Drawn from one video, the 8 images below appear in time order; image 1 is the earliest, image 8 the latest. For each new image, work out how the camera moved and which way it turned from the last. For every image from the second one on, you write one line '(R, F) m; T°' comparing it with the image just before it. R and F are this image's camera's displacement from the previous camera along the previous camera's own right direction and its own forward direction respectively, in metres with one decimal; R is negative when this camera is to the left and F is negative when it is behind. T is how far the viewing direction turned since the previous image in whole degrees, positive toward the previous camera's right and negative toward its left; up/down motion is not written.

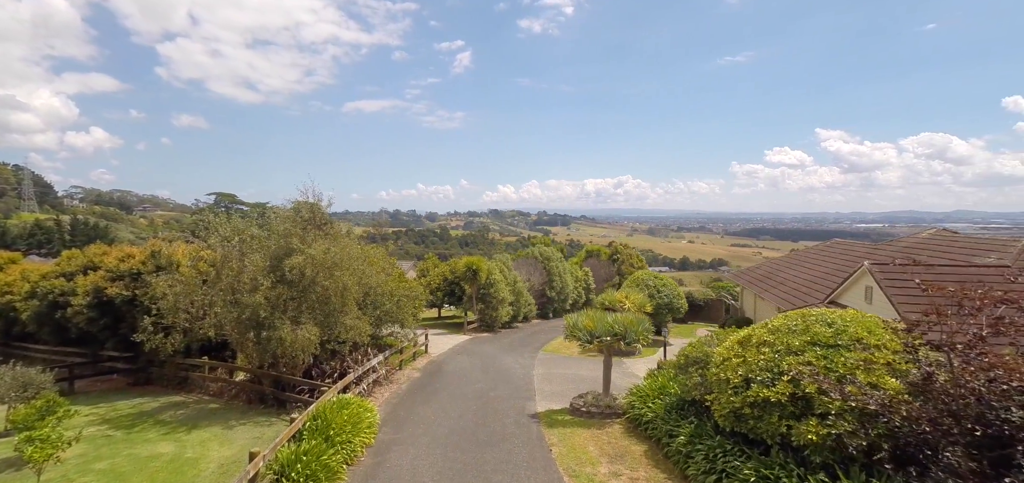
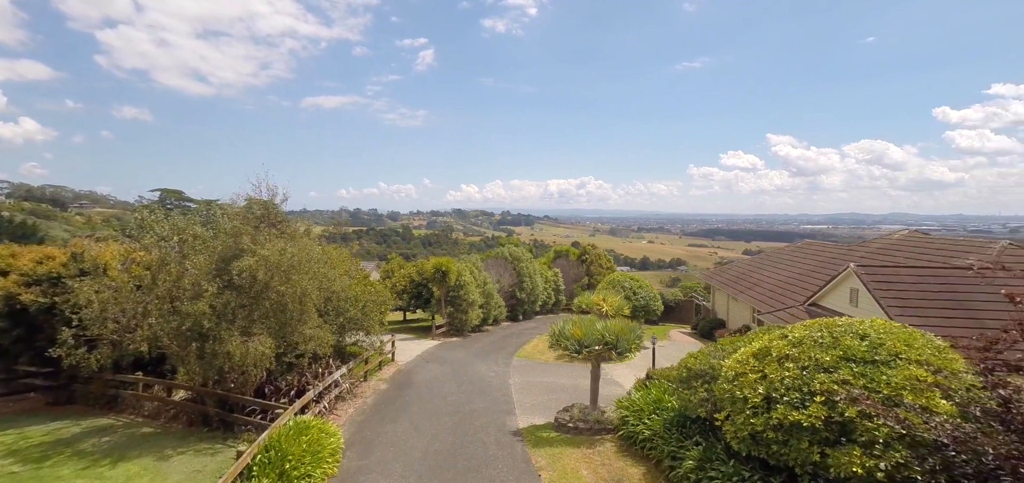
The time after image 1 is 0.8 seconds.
(-0.3, +0.9) m; +4°
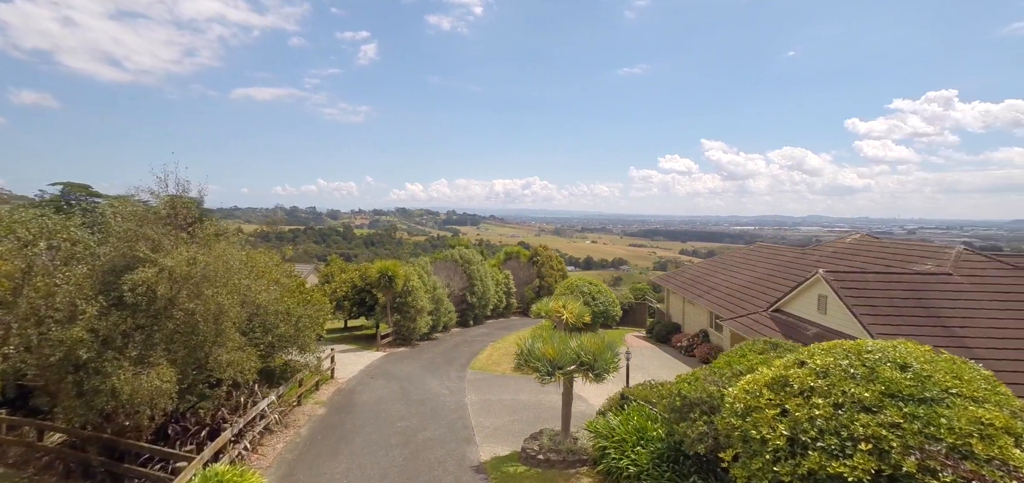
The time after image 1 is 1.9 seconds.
(-0.3, +1.2) m; +6°
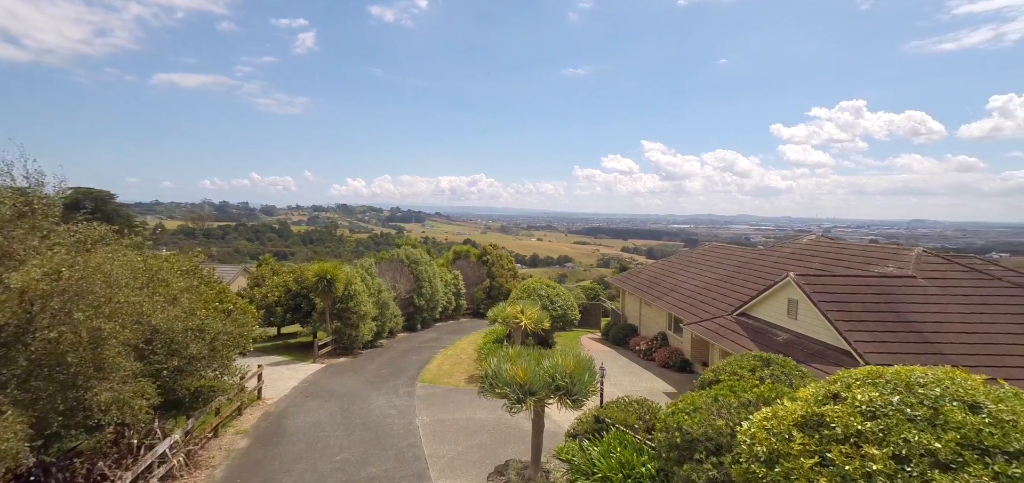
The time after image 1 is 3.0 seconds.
(-0.3, +1.2) m; +6°
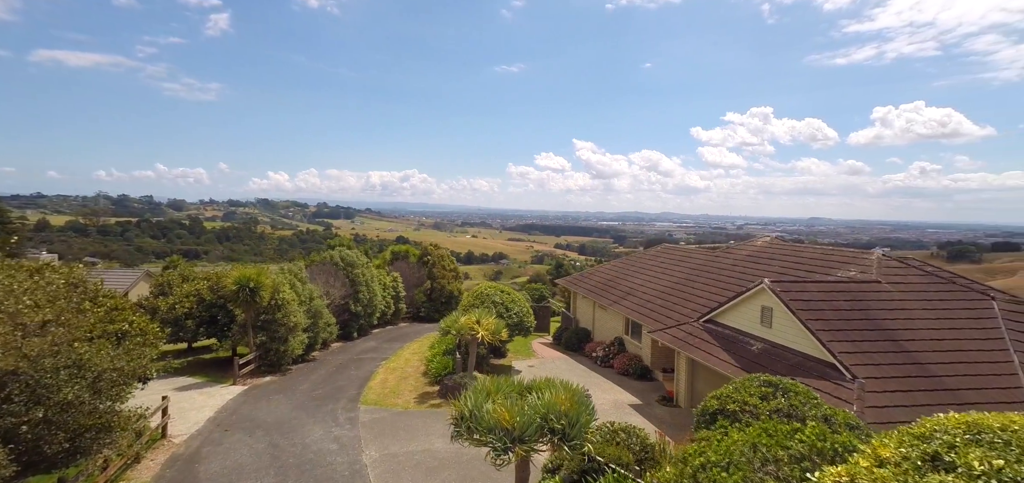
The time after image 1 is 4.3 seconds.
(-0.6, +1.3) m; +8°
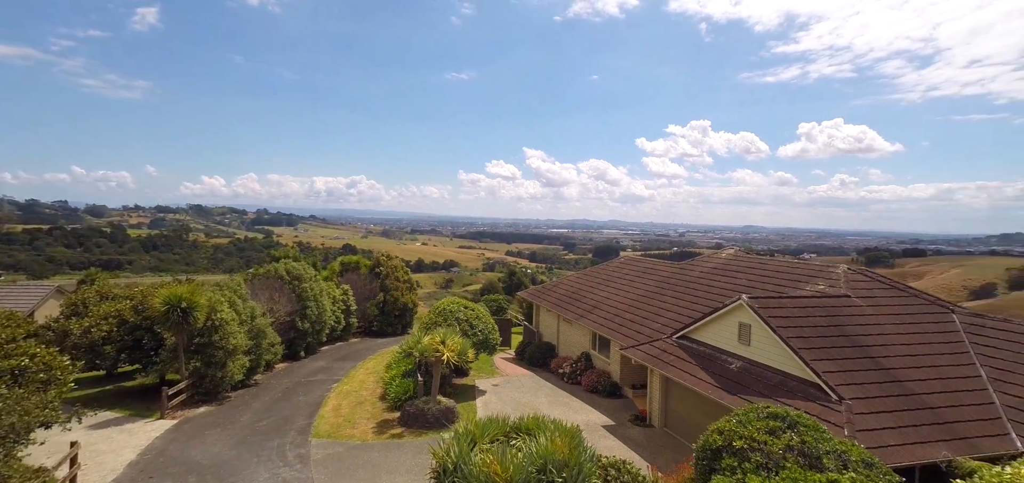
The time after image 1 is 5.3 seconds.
(-0.4, +0.8) m; +6°
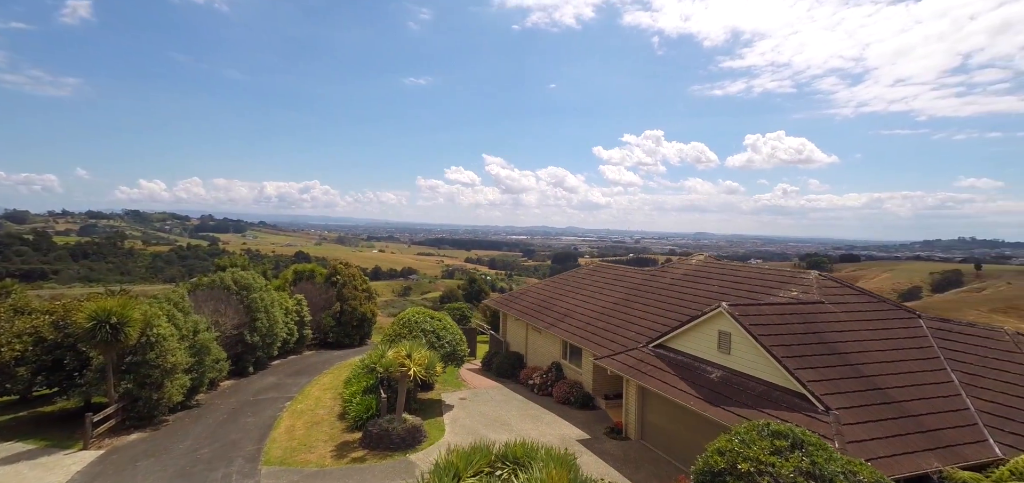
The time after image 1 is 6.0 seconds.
(-0.3, +0.7) m; +5°
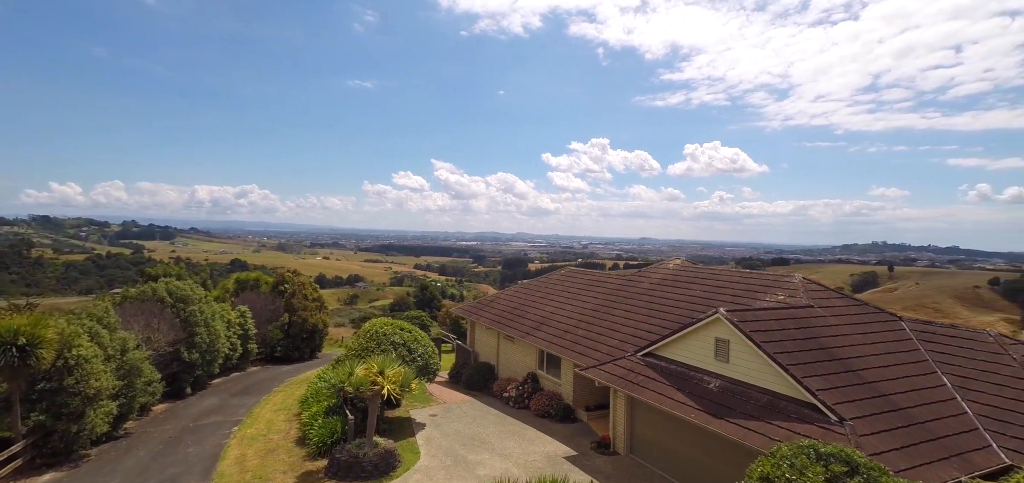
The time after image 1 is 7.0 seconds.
(-0.7, +0.9) m; +6°
